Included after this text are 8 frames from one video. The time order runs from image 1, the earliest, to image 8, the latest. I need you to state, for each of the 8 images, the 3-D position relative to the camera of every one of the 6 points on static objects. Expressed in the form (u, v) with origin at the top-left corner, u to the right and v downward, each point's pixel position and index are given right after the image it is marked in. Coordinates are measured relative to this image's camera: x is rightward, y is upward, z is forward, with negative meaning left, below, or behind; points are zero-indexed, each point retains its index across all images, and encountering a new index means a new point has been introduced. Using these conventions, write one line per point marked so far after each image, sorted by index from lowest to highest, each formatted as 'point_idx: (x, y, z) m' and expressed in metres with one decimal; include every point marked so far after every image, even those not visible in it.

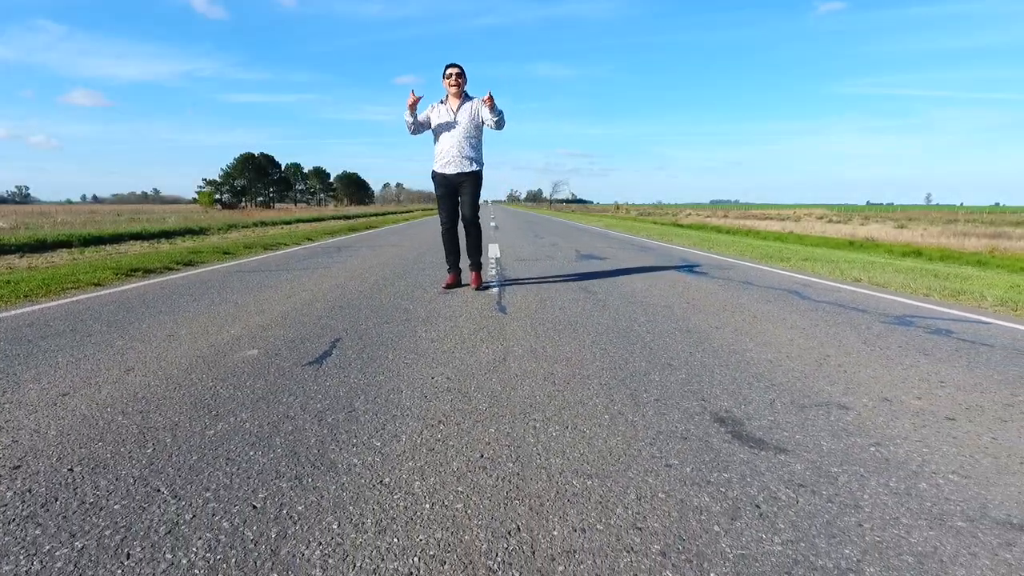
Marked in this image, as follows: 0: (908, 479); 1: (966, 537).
0: (+1.5, -0.7, +2.4) m
1: (+1.5, -0.8, +2.0) m
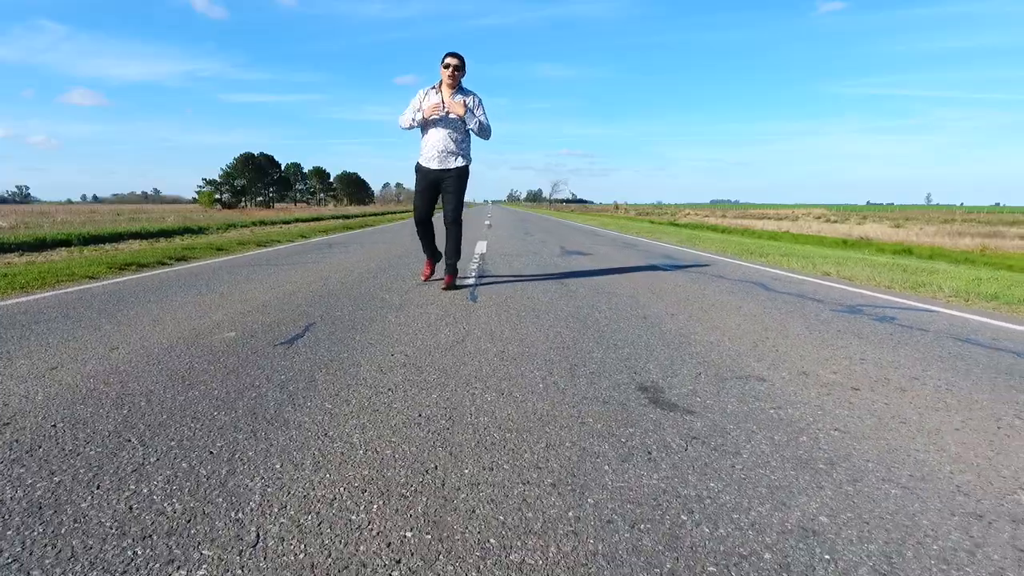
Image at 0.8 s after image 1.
0: (+1.2, -0.6, +2.7) m
1: (+1.1, -0.7, +2.3) m
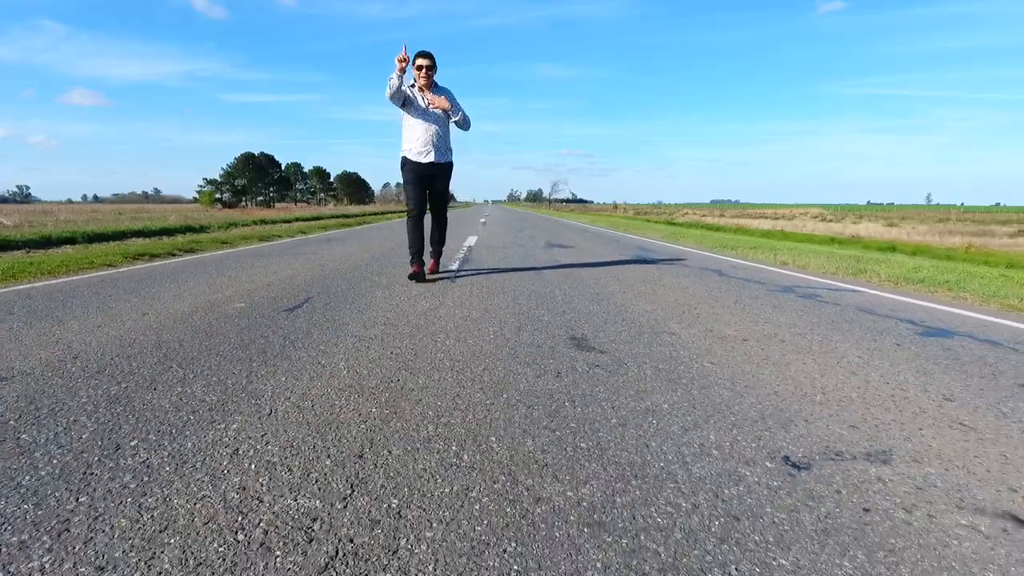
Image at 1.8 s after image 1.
0: (+0.9, -0.4, +3.5) m
1: (+0.9, -0.5, +3.1) m
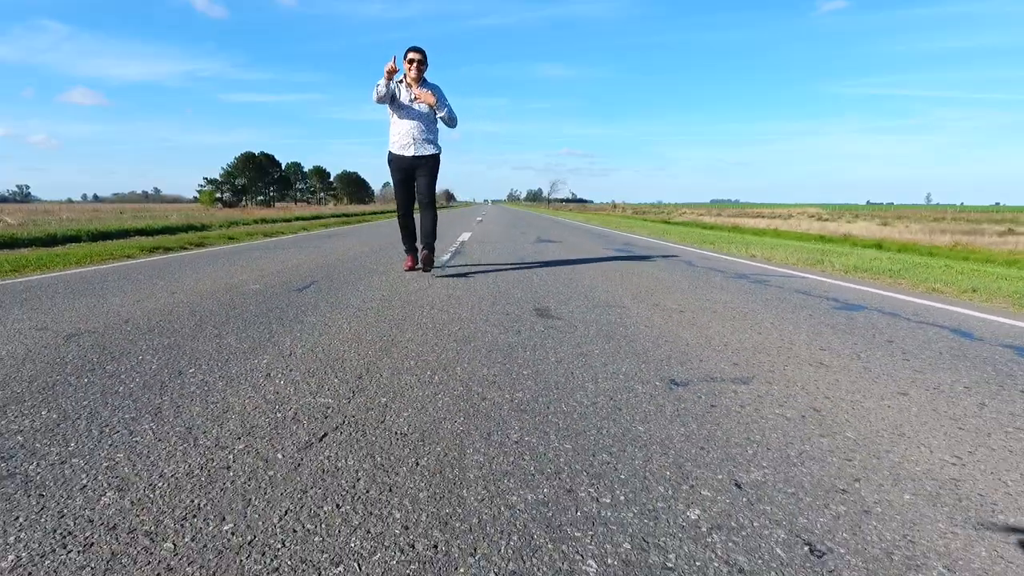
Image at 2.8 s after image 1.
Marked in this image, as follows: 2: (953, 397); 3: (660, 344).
0: (+0.7, -0.3, +4.3) m
1: (+0.7, -0.3, +3.9) m
2: (+2.1, -0.5, +2.9) m
3: (+0.9, -0.3, +3.8) m
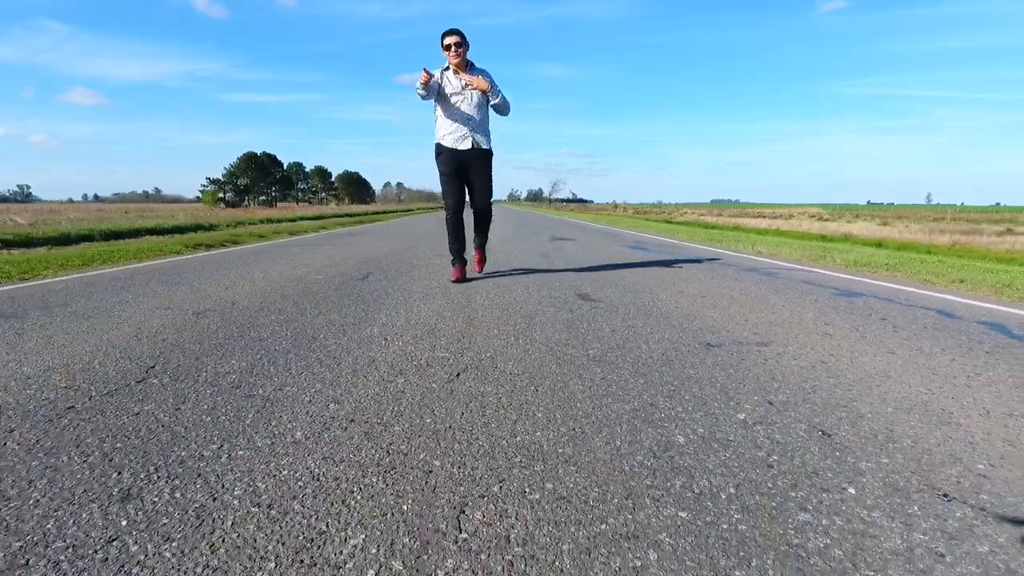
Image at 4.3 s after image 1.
0: (+1.1, -0.2, +5.1) m
1: (+1.1, -0.2, +4.7) m
2: (+2.5, -0.4, +3.7) m
3: (+1.3, -0.2, +4.6) m
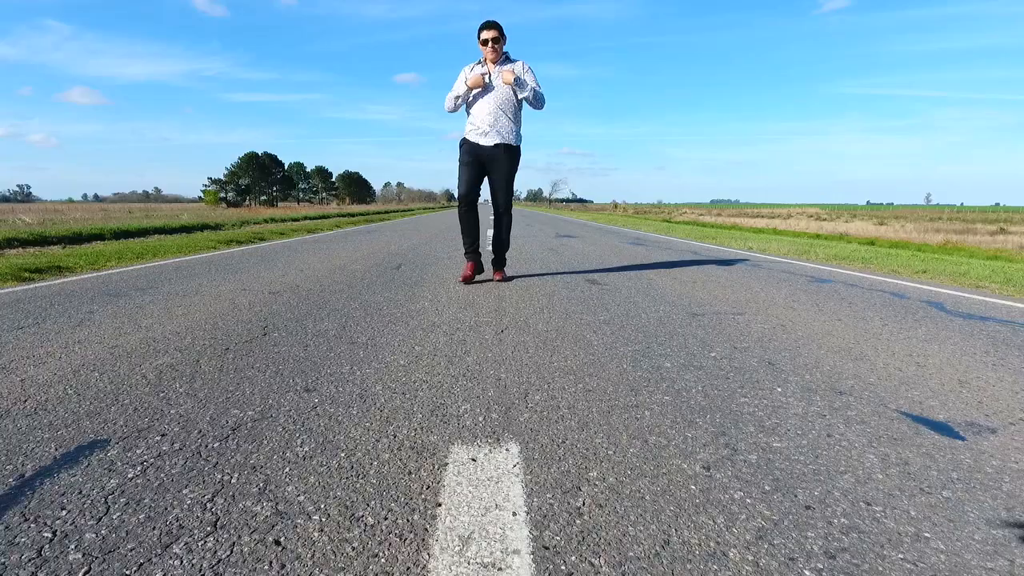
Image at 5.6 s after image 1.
0: (+1.3, 0.0, +6.1) m
1: (+1.3, -0.1, +5.7) m
2: (+2.7, -0.3, +4.6) m
3: (+1.5, -0.1, +5.5) m
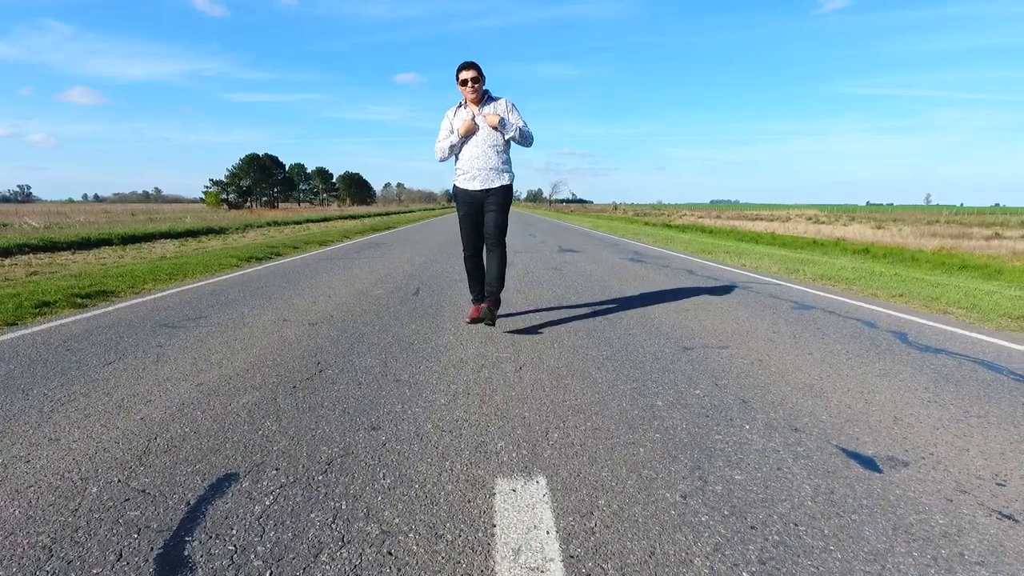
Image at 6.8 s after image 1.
0: (+1.5, -0.3, +6.8) m
1: (+1.4, -0.4, +6.4) m
2: (+2.8, -0.6, +5.3) m
3: (+1.7, -0.4, +6.3) m
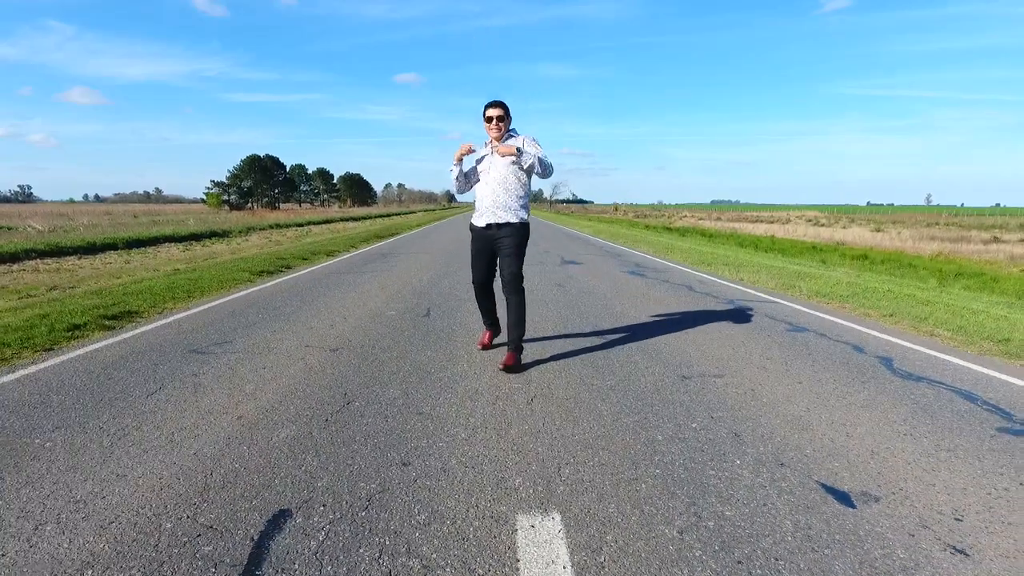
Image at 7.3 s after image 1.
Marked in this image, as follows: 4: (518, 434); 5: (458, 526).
0: (+1.6, -0.7, +7.2) m
1: (+1.5, -0.7, +6.8) m
2: (+2.9, -0.9, +5.7) m
3: (+1.8, -0.7, +6.7) m
4: (0.0, -1.0, +4.4) m
5: (-0.3, -1.2, +3.1) m
